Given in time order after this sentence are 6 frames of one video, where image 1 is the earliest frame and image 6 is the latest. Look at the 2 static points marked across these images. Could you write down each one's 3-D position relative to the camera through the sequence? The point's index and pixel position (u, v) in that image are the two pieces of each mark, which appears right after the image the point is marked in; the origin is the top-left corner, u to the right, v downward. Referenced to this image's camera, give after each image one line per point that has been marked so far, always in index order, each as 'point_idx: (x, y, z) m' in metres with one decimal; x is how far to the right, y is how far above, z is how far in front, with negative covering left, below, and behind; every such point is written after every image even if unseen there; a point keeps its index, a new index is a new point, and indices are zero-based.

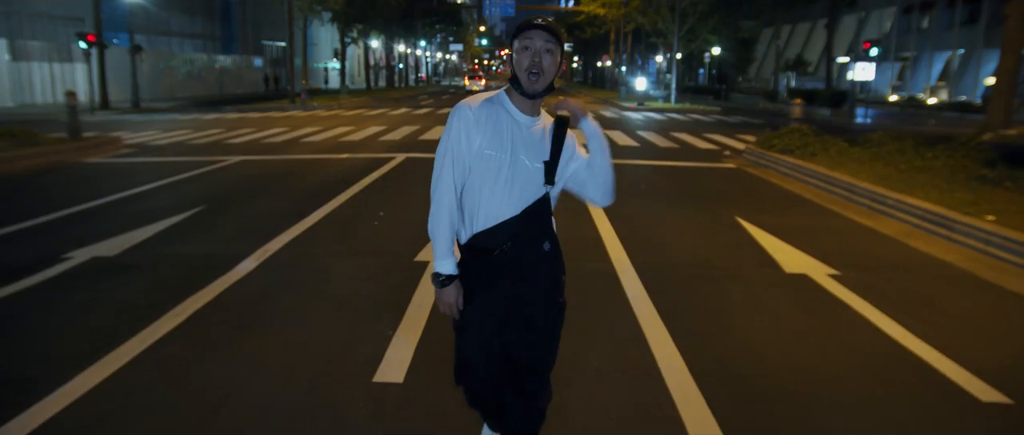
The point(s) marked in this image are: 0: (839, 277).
0: (+3.0, -0.5, +7.7) m
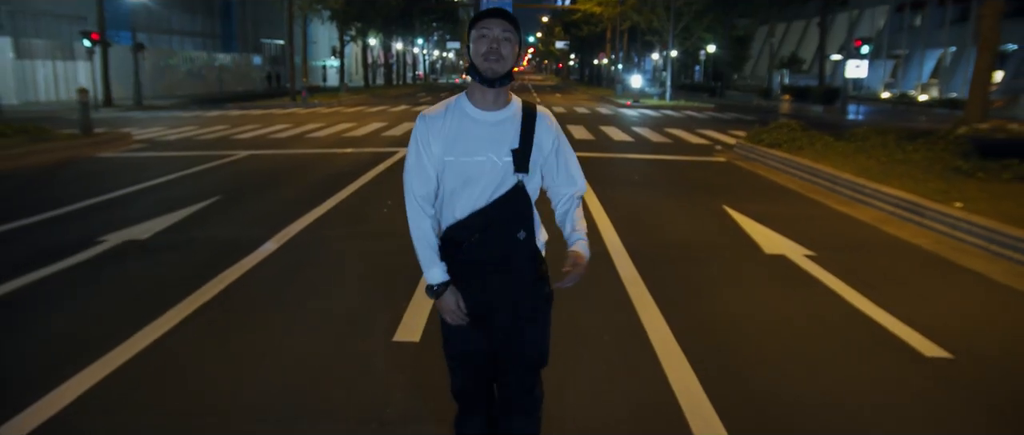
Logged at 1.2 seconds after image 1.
0: (+3.0, -0.4, +8.3) m
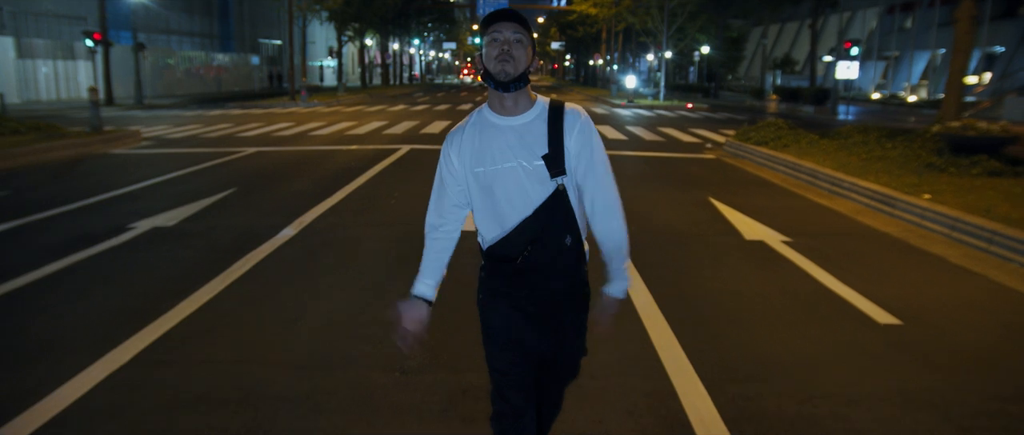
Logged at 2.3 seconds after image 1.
0: (+3.0, -0.3, +8.9) m
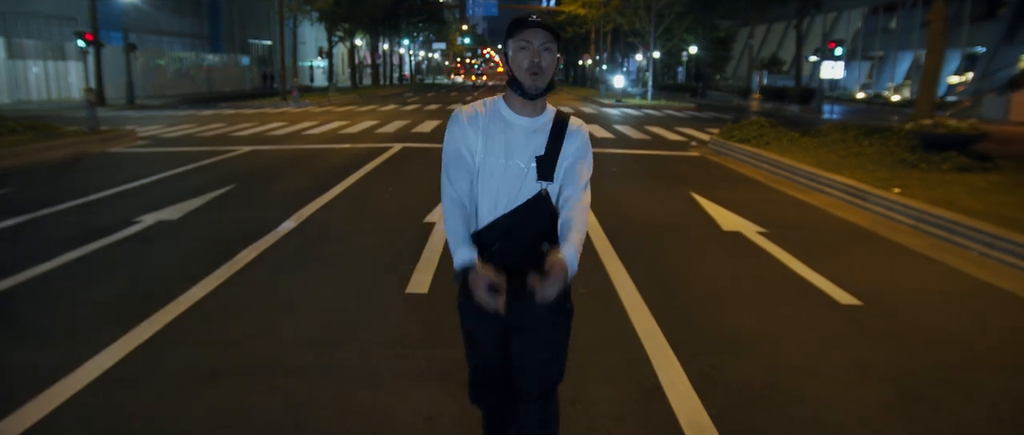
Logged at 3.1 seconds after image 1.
0: (+2.9, -0.2, +9.4) m
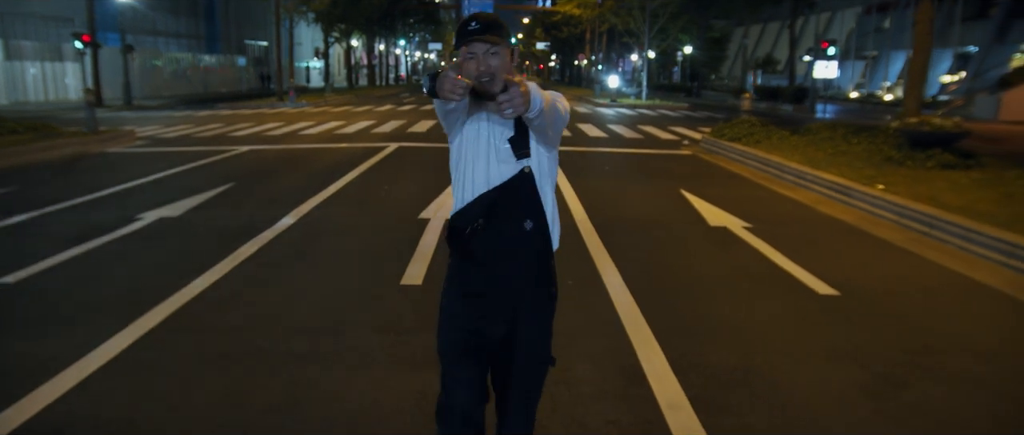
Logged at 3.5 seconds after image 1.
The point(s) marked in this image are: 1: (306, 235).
0: (+2.8, -0.1, +9.7) m
1: (-2.4, -0.2, +9.8) m
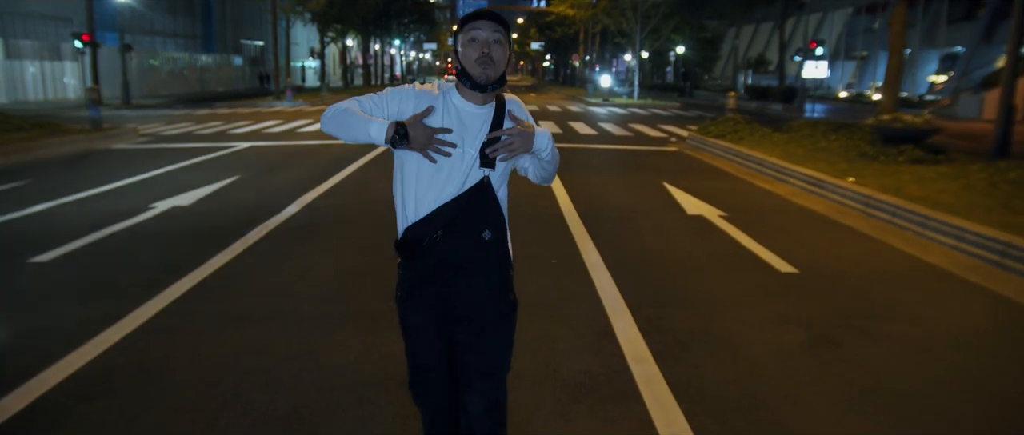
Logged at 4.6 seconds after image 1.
0: (+2.7, 0.0, +10.3) m
1: (-2.6, -0.1, +10.4) m
